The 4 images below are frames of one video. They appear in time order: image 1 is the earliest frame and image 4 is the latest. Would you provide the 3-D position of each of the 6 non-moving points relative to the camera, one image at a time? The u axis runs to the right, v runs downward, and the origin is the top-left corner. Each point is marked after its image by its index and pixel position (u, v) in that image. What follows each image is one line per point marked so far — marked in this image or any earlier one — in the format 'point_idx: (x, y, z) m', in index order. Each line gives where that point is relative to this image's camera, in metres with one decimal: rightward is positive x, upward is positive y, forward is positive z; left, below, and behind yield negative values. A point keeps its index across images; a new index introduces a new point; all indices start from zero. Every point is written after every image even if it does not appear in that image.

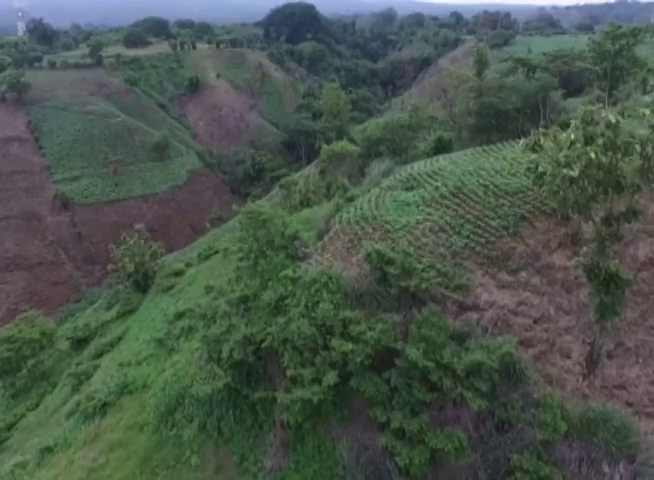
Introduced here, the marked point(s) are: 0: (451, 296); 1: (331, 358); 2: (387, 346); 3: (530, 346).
0: (+3.3, -1.5, +14.9) m
1: (+0.1, -2.9, +13.9) m
2: (+1.5, -2.6, +13.7) m
3: (+5.2, -2.7, +14.2) m
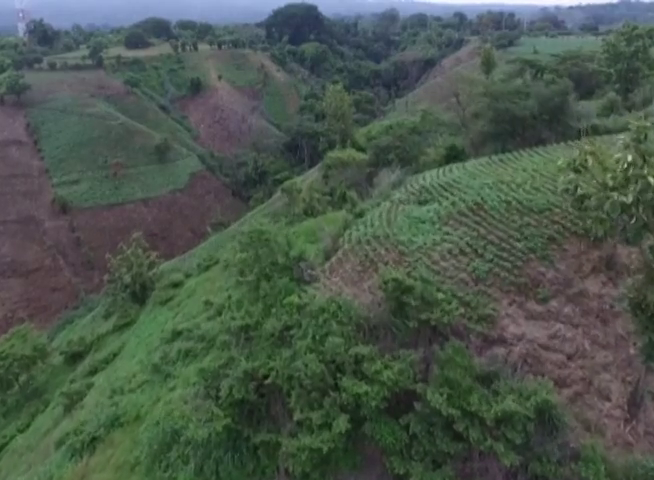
0: (+3.6, -2.1, +13.4) m
1: (+0.3, -3.6, +12.4) m
2: (+1.7, -3.2, +12.2) m
3: (+5.4, -3.3, +12.7) m
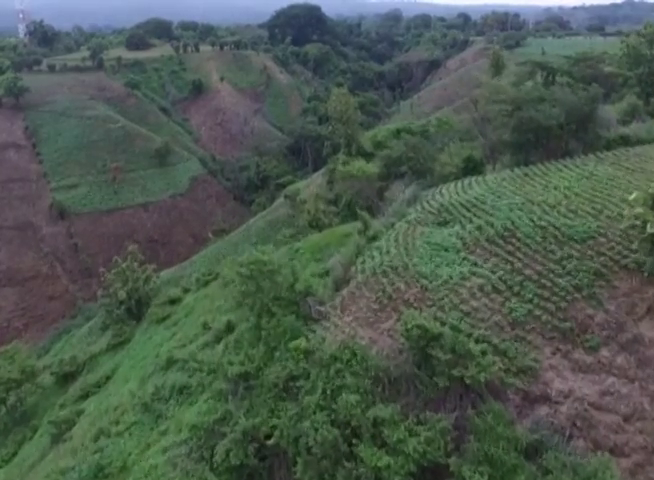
0: (+3.8, -2.9, +11.4) m
1: (+0.6, -4.4, +10.4) m
2: (+2.0, -4.0, +10.2) m
3: (+5.7, -4.2, +10.7) m
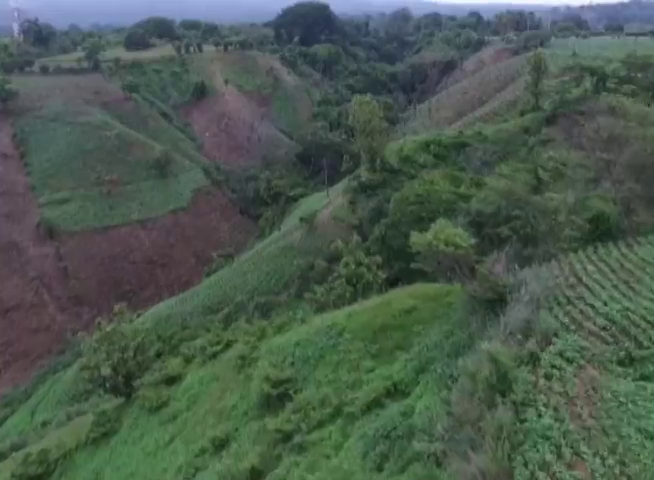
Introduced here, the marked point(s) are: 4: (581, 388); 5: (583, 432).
0: (+5.8, -5.8, +3.8) m
1: (+2.5, -7.3, +2.9) m
2: (+3.9, -6.9, +2.6) m
3: (+7.6, -7.1, +3.1) m
4: (+4.5, -2.5, +10.1) m
5: (+4.0, -3.0, +9.0) m
